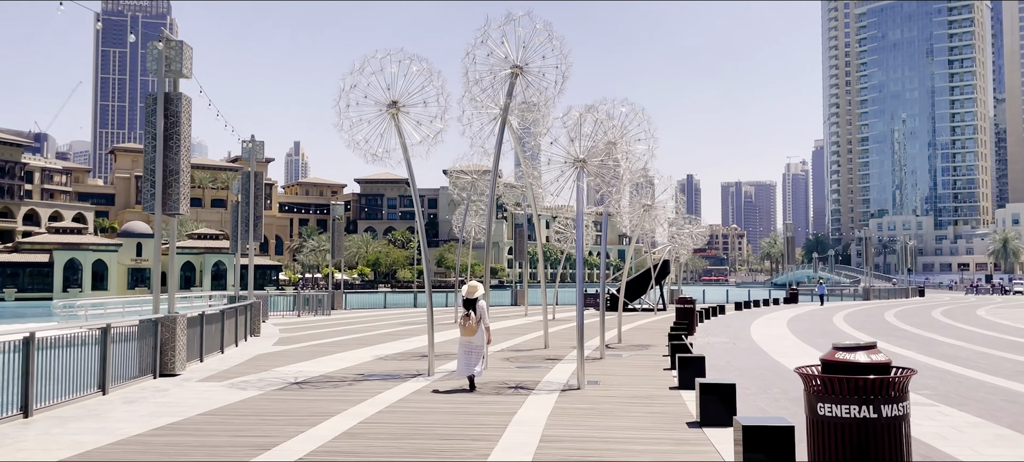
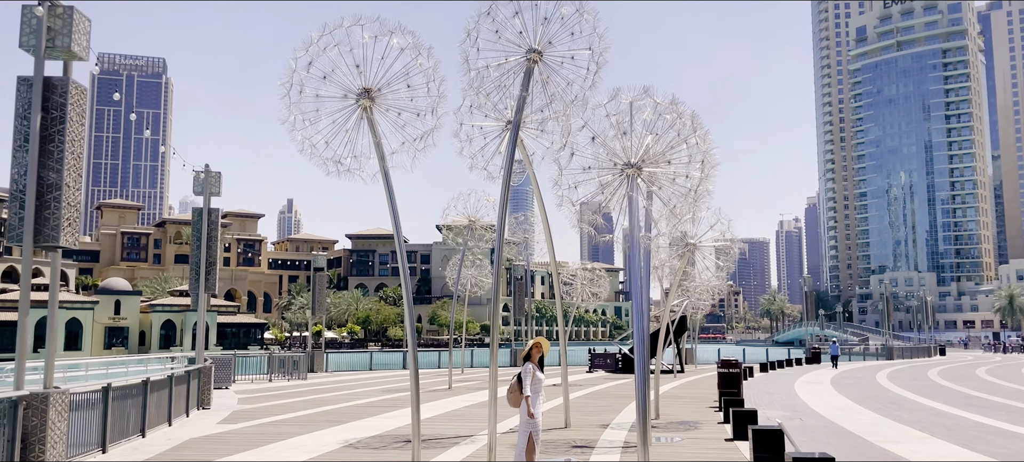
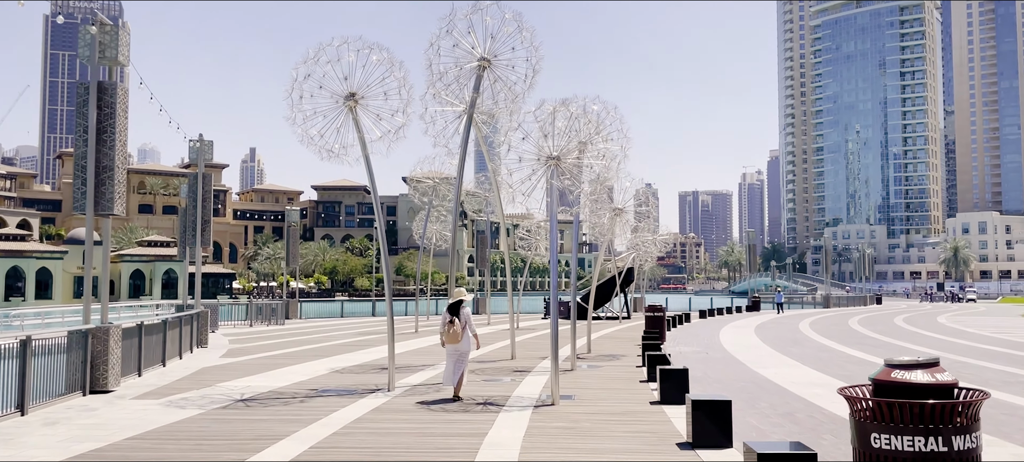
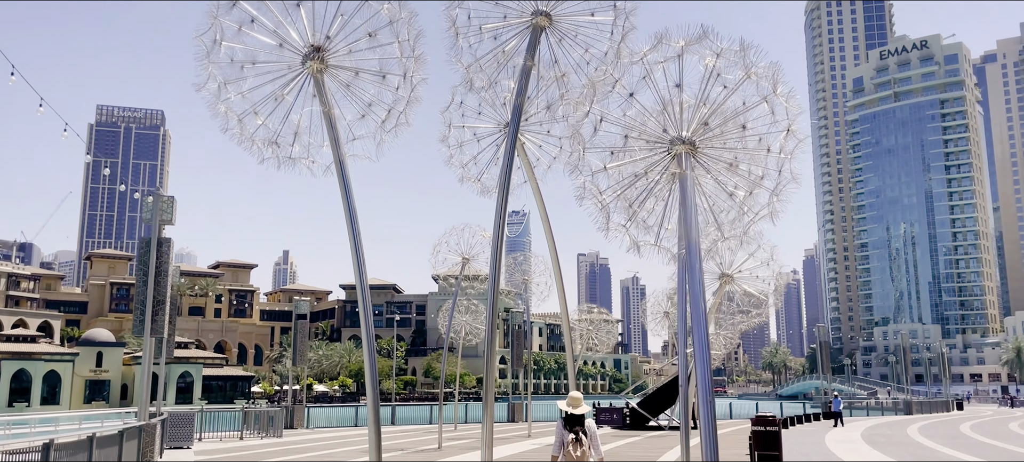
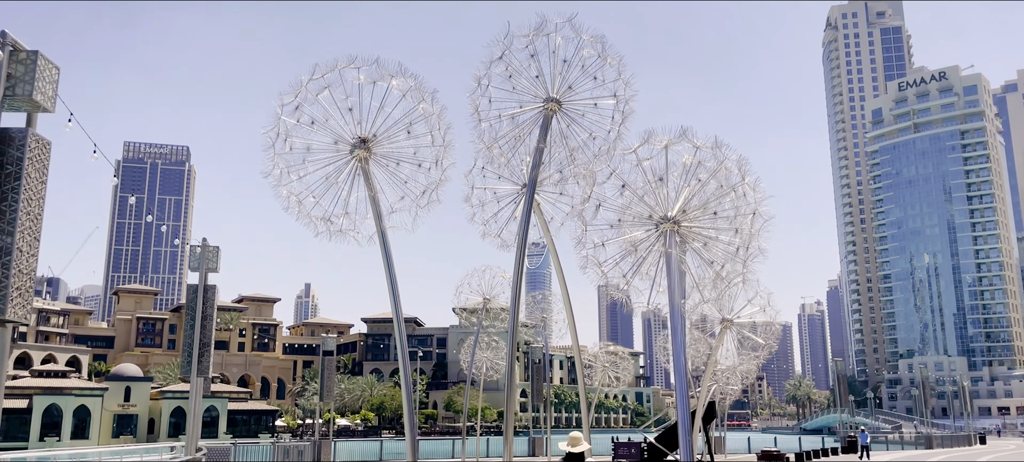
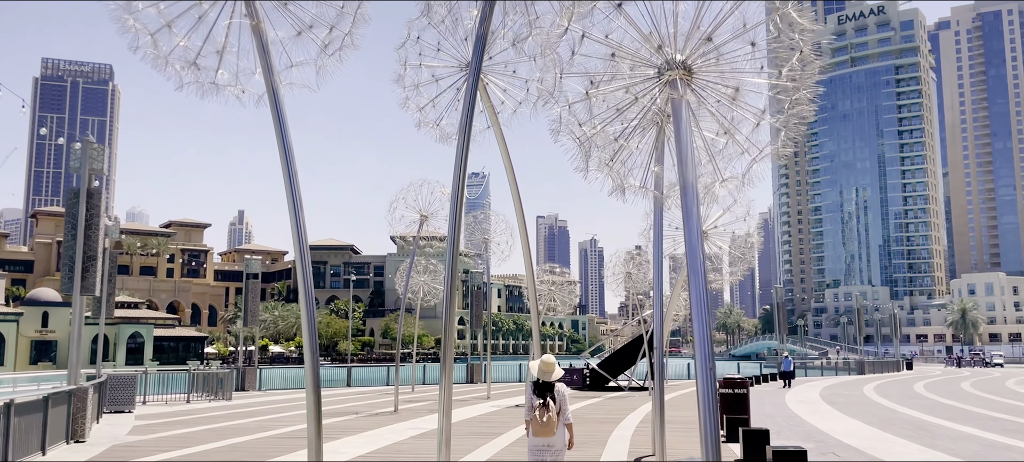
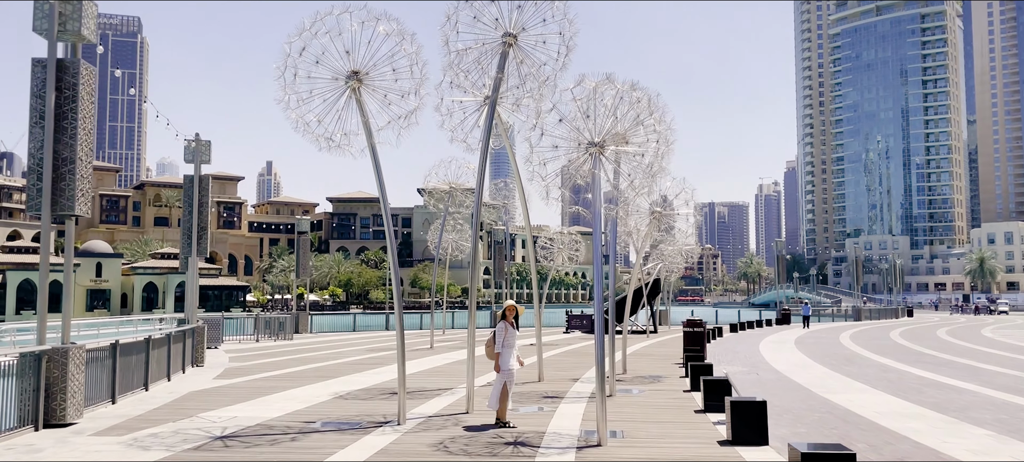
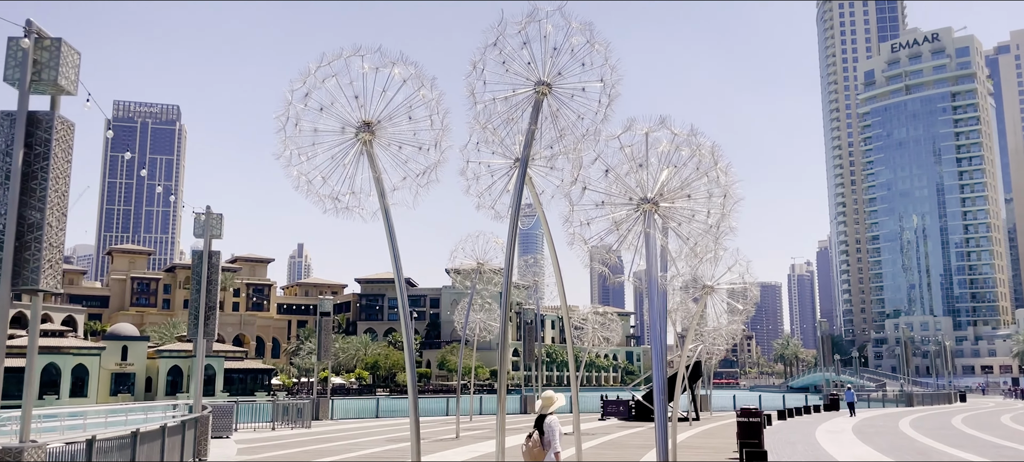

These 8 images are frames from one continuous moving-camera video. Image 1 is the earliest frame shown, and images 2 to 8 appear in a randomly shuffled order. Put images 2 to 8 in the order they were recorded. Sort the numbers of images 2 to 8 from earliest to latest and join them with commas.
3, 7, 2, 8, 5, 4, 6
